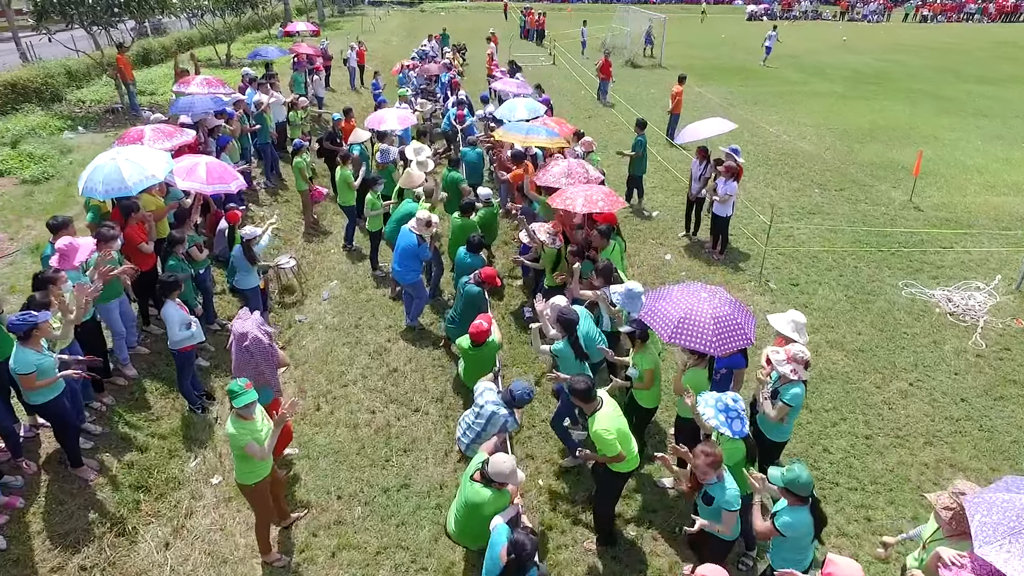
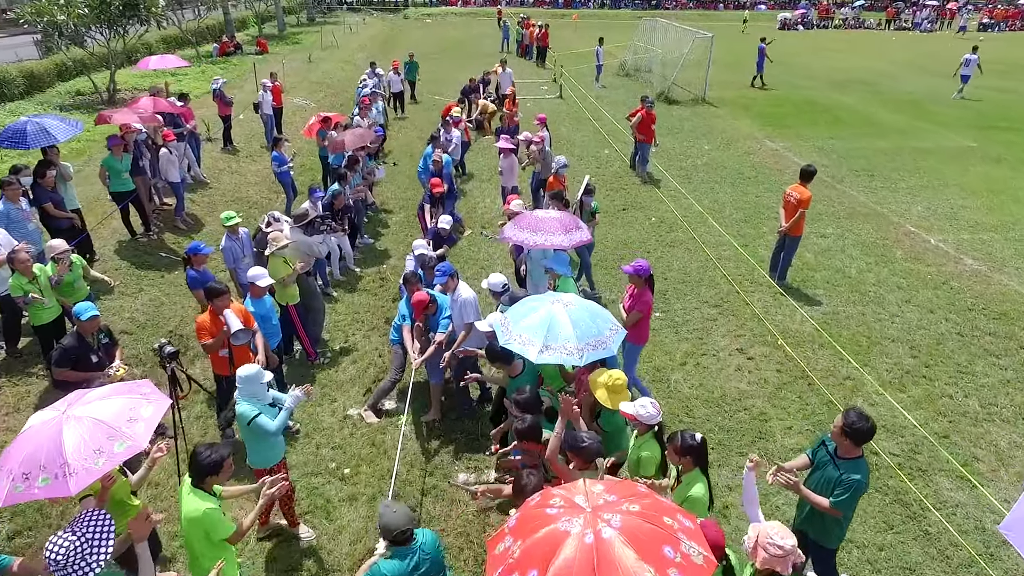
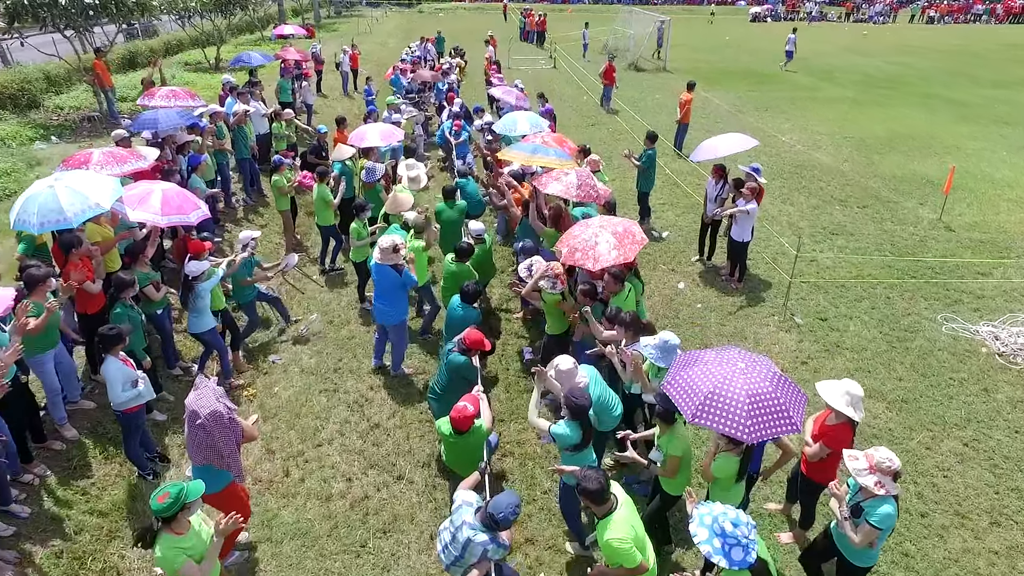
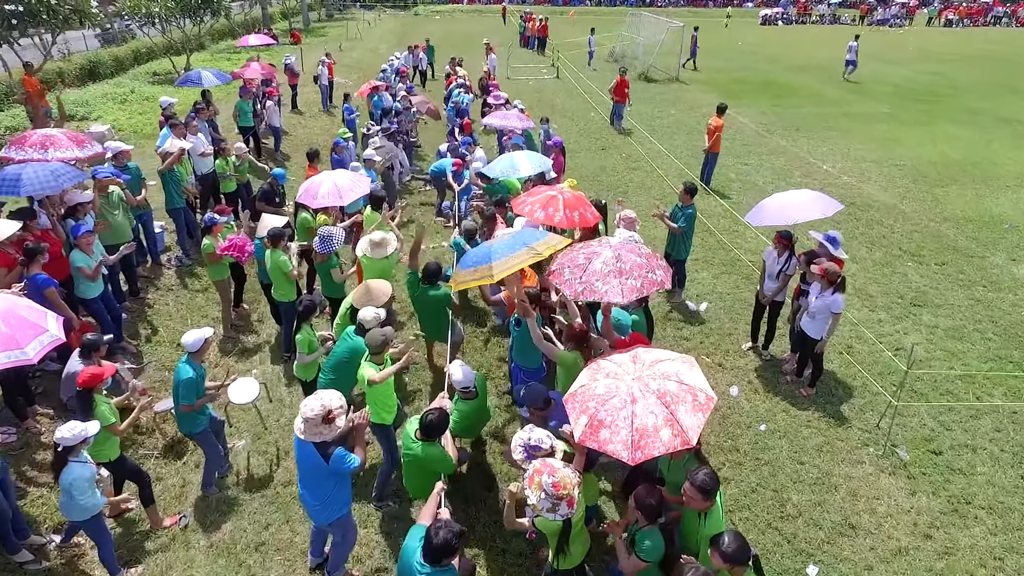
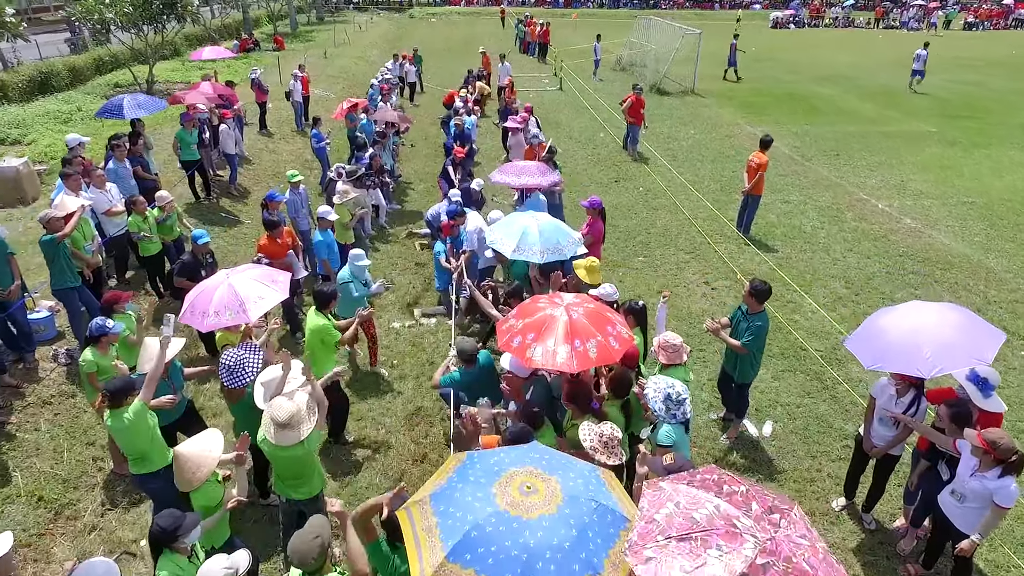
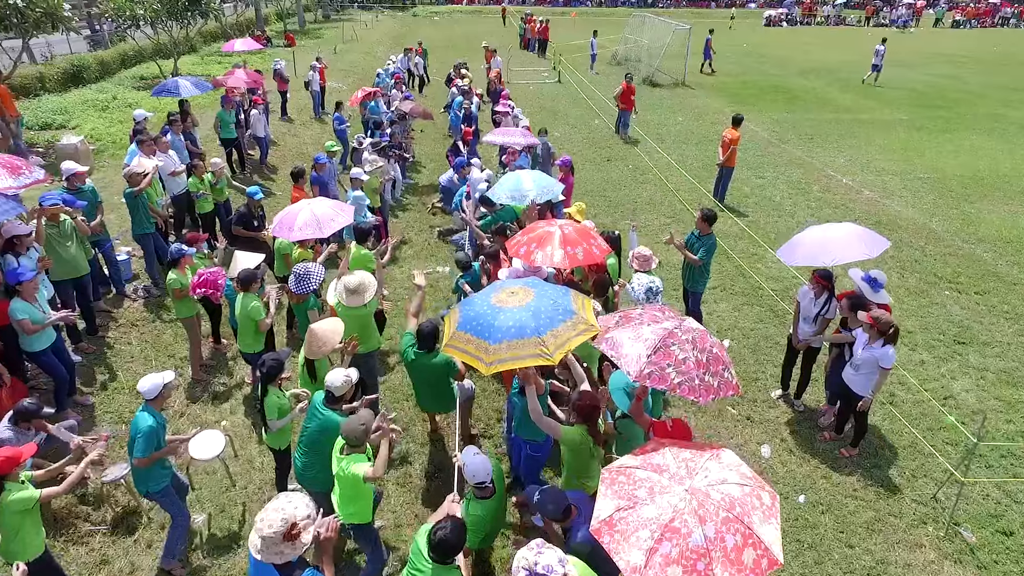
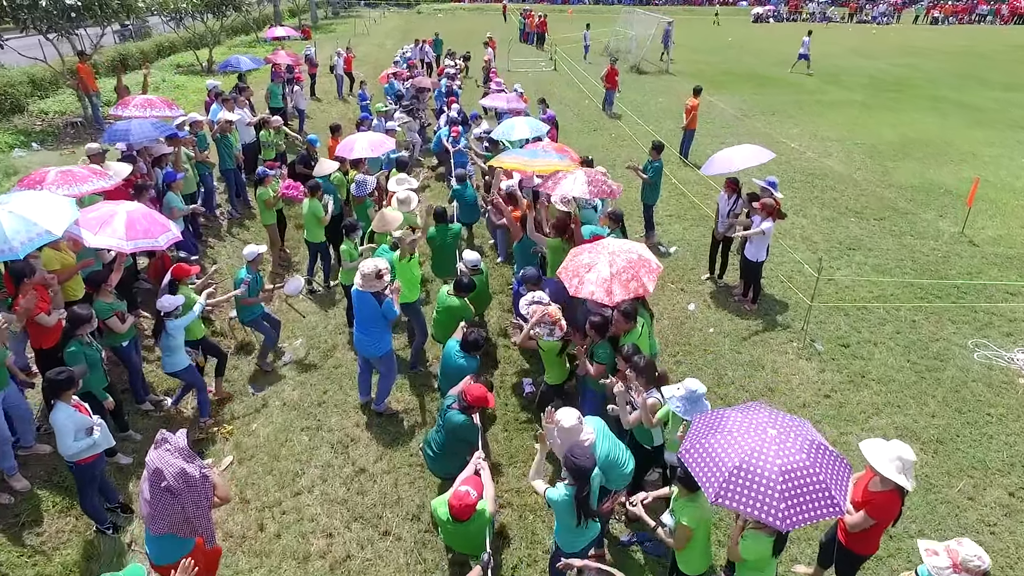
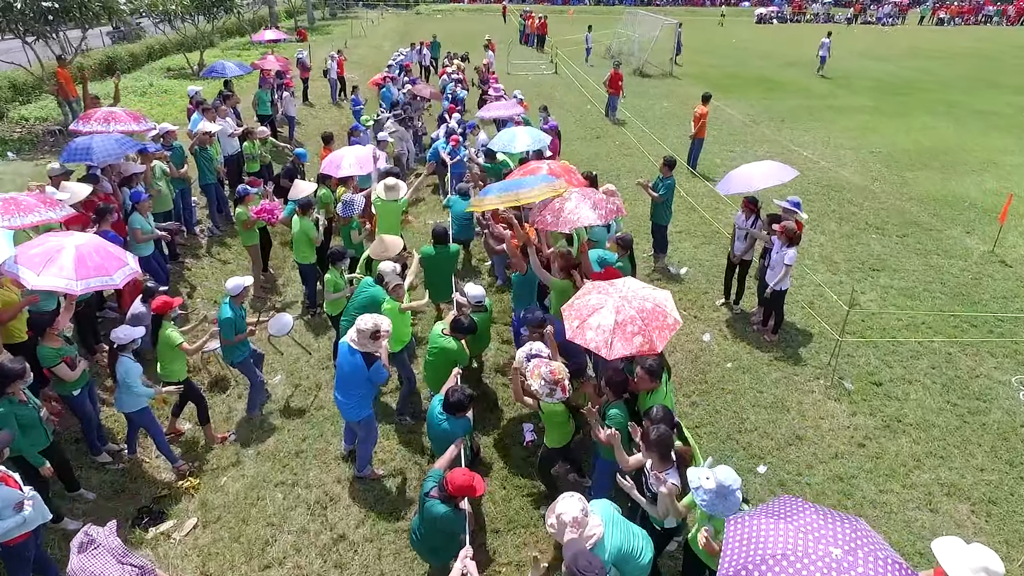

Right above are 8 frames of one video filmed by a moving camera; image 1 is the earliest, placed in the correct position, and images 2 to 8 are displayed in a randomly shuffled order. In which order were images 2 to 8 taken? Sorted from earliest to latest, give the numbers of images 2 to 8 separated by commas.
3, 7, 8, 4, 6, 5, 2
